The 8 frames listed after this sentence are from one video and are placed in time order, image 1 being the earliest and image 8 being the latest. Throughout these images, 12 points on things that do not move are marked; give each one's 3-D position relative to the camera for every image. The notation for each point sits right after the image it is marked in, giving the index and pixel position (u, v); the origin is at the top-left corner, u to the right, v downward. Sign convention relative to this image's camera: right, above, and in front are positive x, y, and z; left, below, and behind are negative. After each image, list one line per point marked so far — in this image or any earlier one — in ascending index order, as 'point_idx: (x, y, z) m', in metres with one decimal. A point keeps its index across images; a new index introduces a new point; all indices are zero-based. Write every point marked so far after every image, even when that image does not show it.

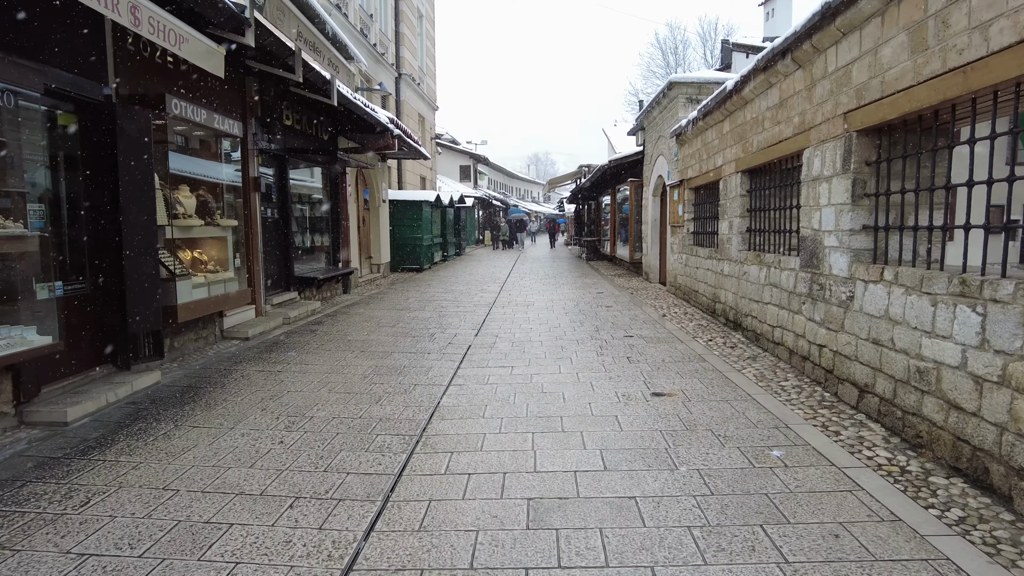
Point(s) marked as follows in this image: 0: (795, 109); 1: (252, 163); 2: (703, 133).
0: (+2.5, +1.6, +5.3) m
1: (-3.3, +1.6, +7.8) m
2: (+2.8, +2.3, +8.8) m
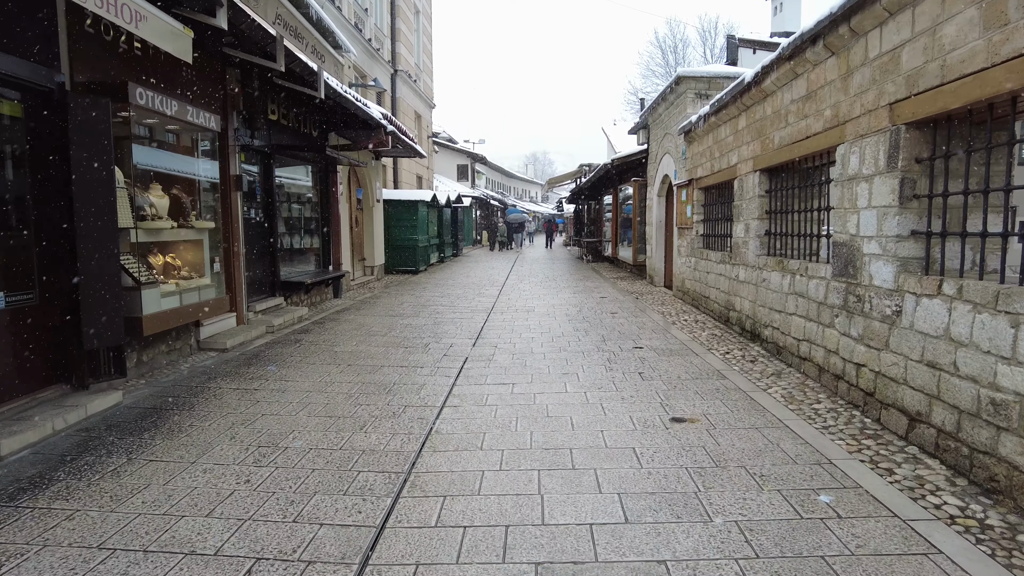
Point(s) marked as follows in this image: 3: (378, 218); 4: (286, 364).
0: (+2.5, +1.5, +4.8) m
1: (-3.3, +1.5, +7.2) m
2: (+2.8, +2.2, +8.3) m
3: (-3.2, +1.7, +14.3) m
4: (-2.2, -0.8, +6.0) m
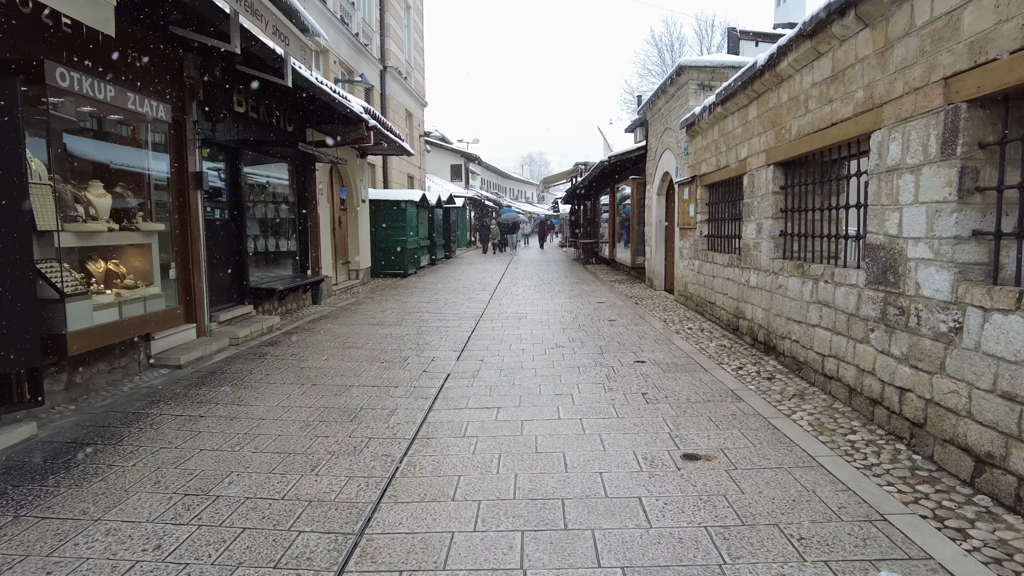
0: (+2.4, +1.4, +4.2) m
1: (-3.5, +1.5, +6.6) m
2: (+2.7, +2.1, +7.7) m
3: (-3.4, +1.6, +13.6) m
4: (-2.4, -0.8, +5.3) m
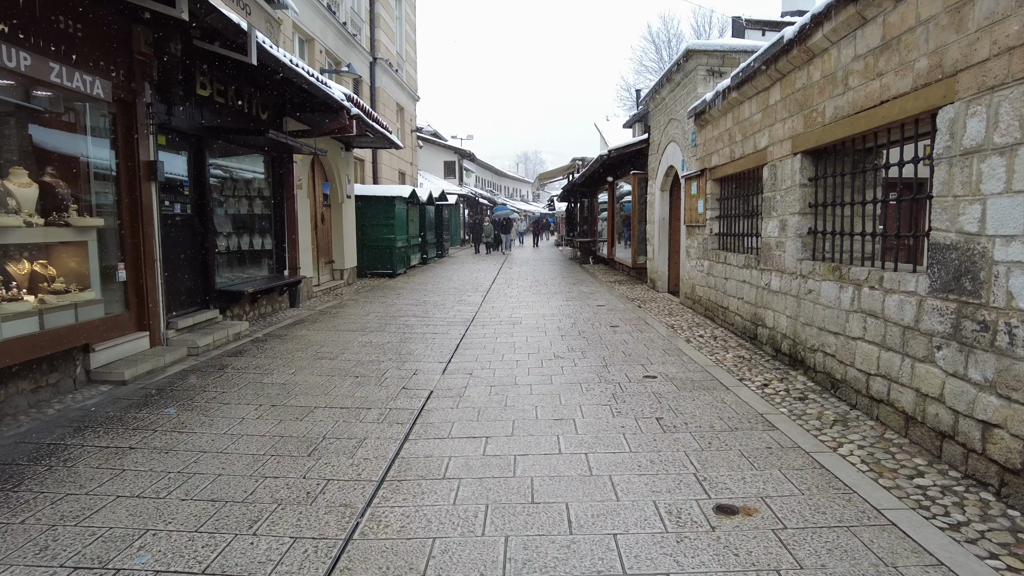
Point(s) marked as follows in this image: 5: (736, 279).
0: (+2.4, +1.4, +3.5) m
1: (-3.6, +1.4, +5.8) m
2: (+2.6, +2.1, +7.0) m
3: (-3.5, +1.6, +12.8) m
4: (-2.4, -0.9, +4.6) m
5: (+2.6, +0.1, +7.0) m
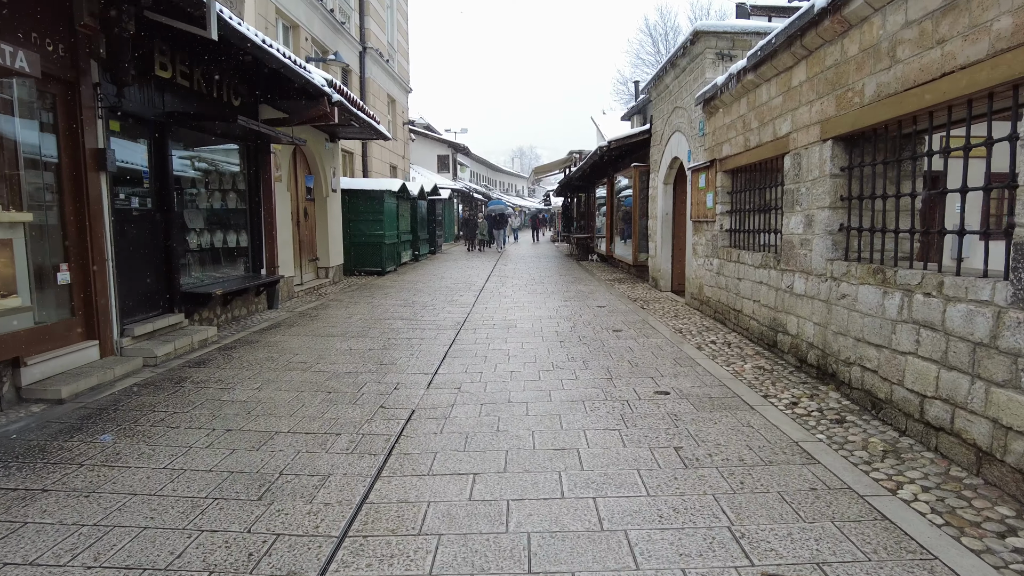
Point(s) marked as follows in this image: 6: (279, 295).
0: (+2.3, +1.3, +2.8) m
1: (-3.6, +1.4, +5.2) m
2: (+2.5, +2.1, +6.3) m
3: (-3.6, +1.6, +12.2) m
4: (-2.5, -0.9, +3.9) m
5: (+2.6, +0.1, +6.4) m
6: (-3.6, -0.1, +9.3) m
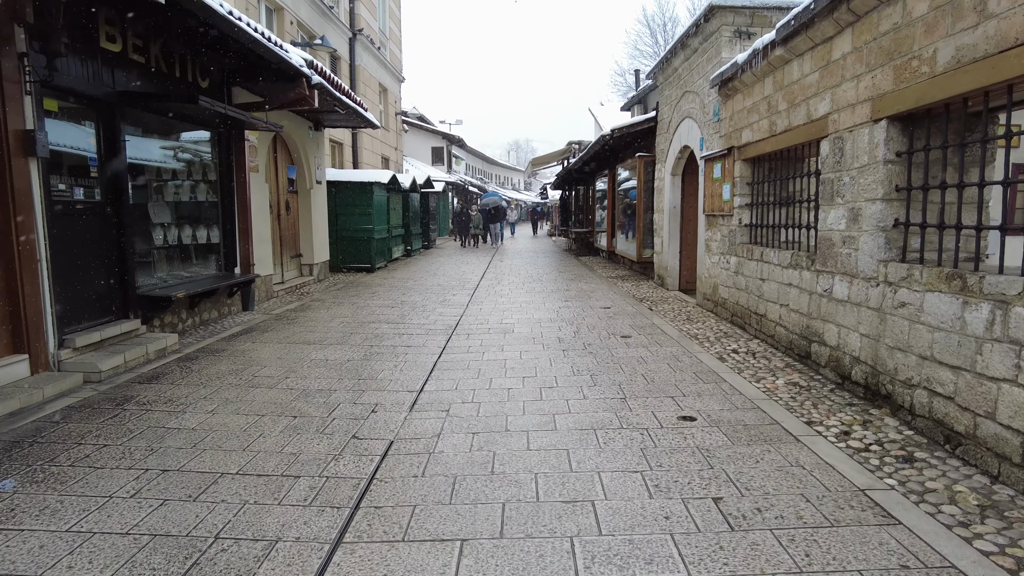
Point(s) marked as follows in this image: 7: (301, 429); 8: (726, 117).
0: (+2.3, +1.3, +2.1) m
1: (-3.6, +1.3, +4.4) m
2: (+2.5, +2.1, +5.6) m
3: (-3.7, +1.6, +11.4) m
4: (-2.5, -1.0, +3.2) m
5: (+2.5, +0.1, +5.7) m
6: (-3.6, -0.1, +8.5) m
7: (-1.4, -0.9, +3.9) m
8: (+2.6, +2.1, +7.2) m
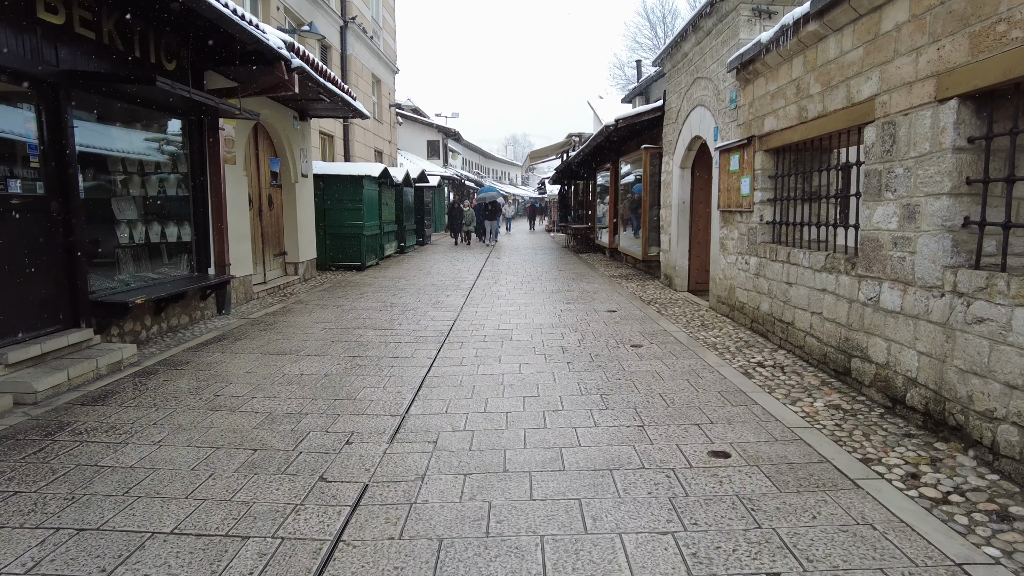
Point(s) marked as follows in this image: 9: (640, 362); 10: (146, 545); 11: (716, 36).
0: (+2.3, +1.2, +1.5) m
1: (-3.6, +1.3, +3.7) m
2: (+2.5, +2.0, +5.0) m
3: (-3.7, +1.6, +10.8) m
4: (-2.5, -1.0, +2.6) m
5: (+2.5, 0.0, +5.1) m
6: (-3.7, -0.1, +7.9) m
7: (-1.4, -1.0, +3.3) m
8: (+2.5, +2.0, +6.6) m
9: (+1.1, -0.6, +5.2) m
10: (-1.5, -1.1, +2.5) m
11: (+2.5, +3.2, +7.5) m
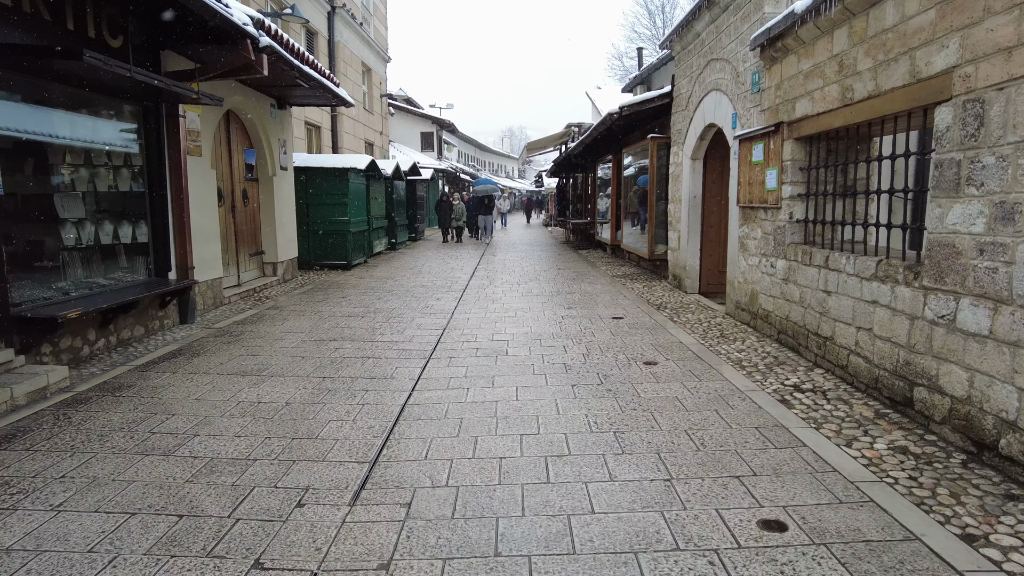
0: (+2.3, +1.1, +0.7) m
1: (-3.7, +1.2, +3.0) m
2: (+2.4, +1.9, +4.2) m
3: (-3.8, +1.6, +10.0) m
4: (-2.5, -1.2, +1.8) m
5: (+2.5, -0.1, +4.4) m
6: (-3.7, -0.2, +7.1) m
7: (-1.4, -1.1, +2.5) m
8: (+2.5, +2.0, +5.8) m
9: (+1.1, -0.7, +4.4) m
10: (-1.6, -1.2, +1.8) m
11: (+2.5, +3.1, +6.7) m
